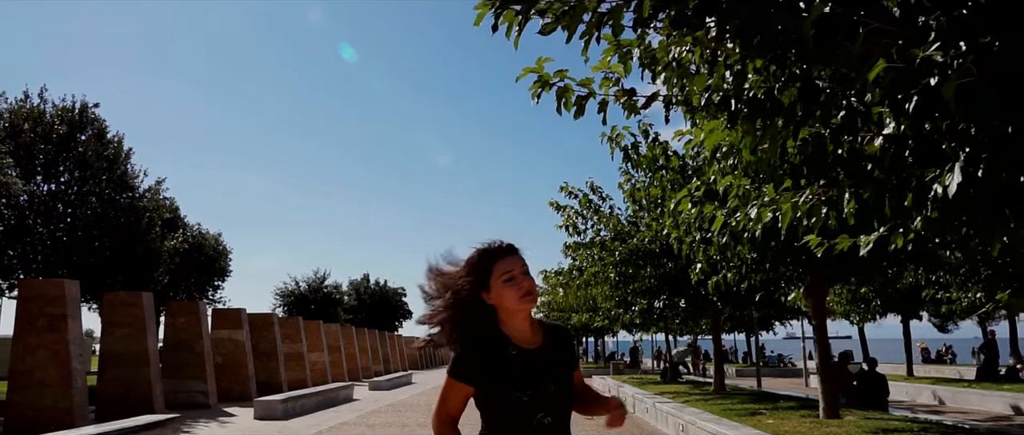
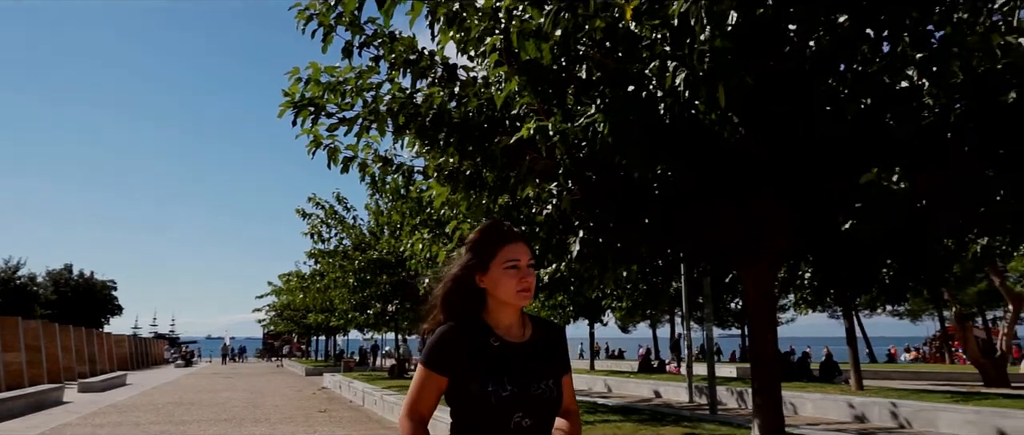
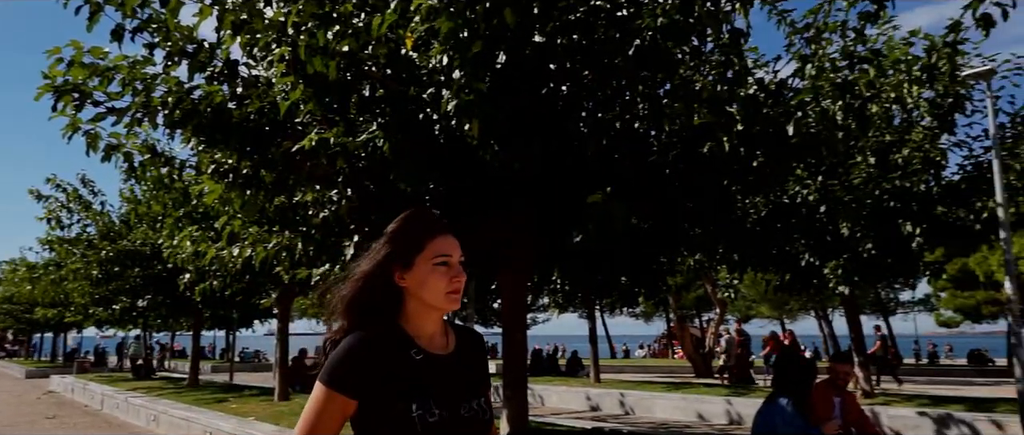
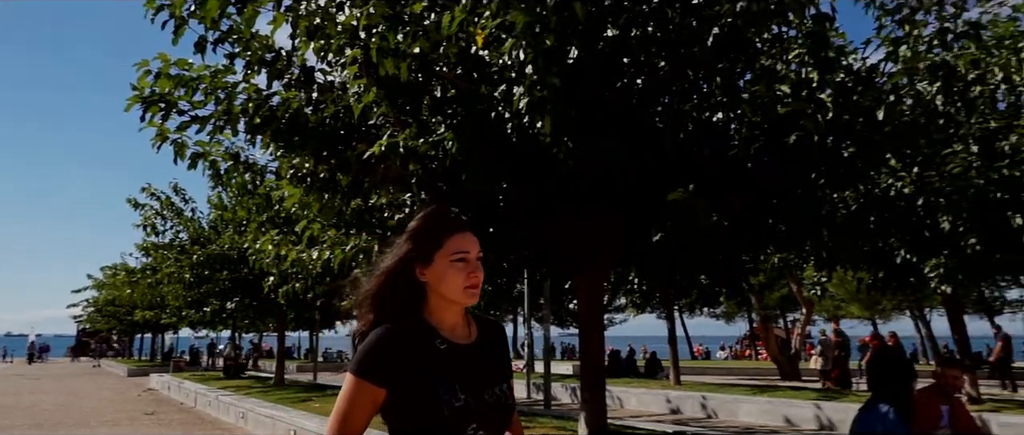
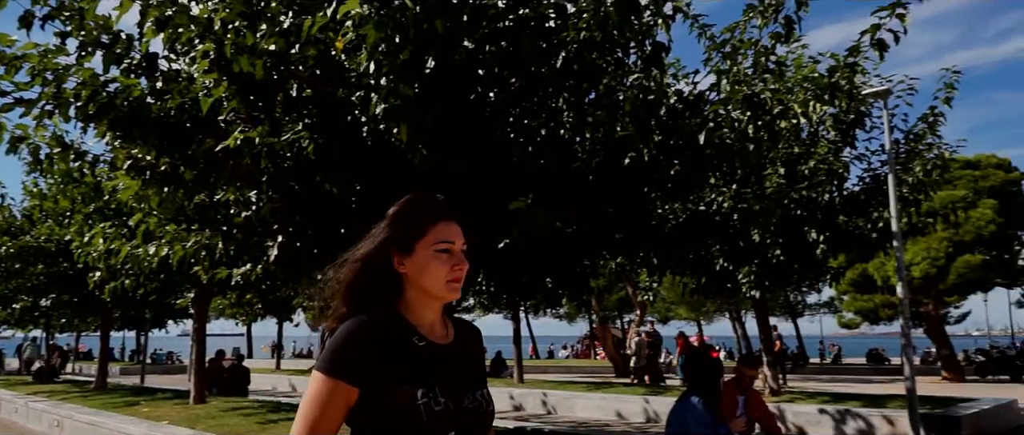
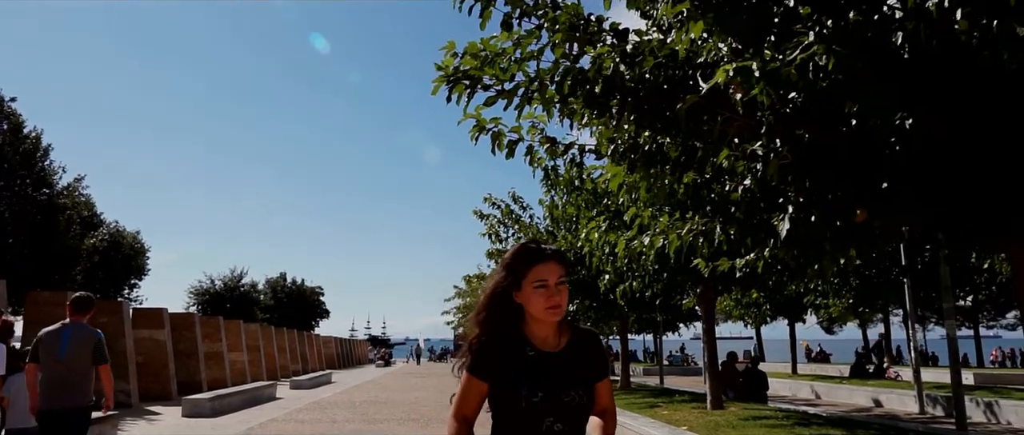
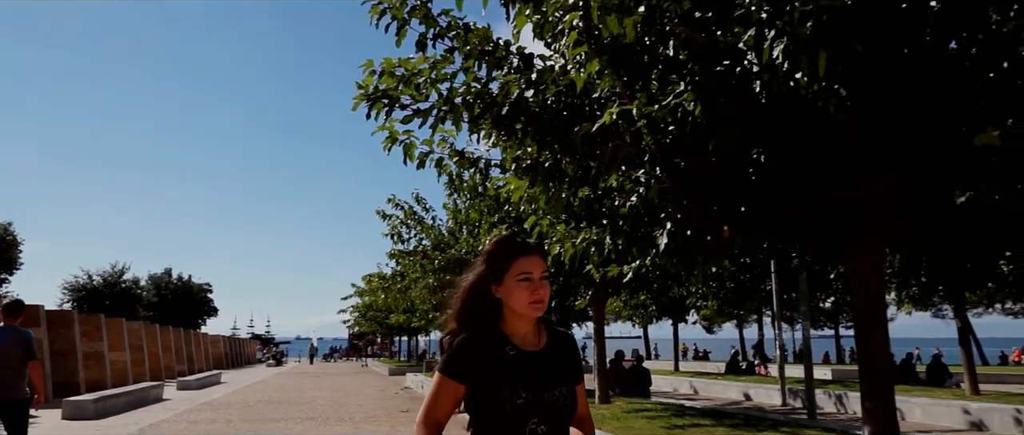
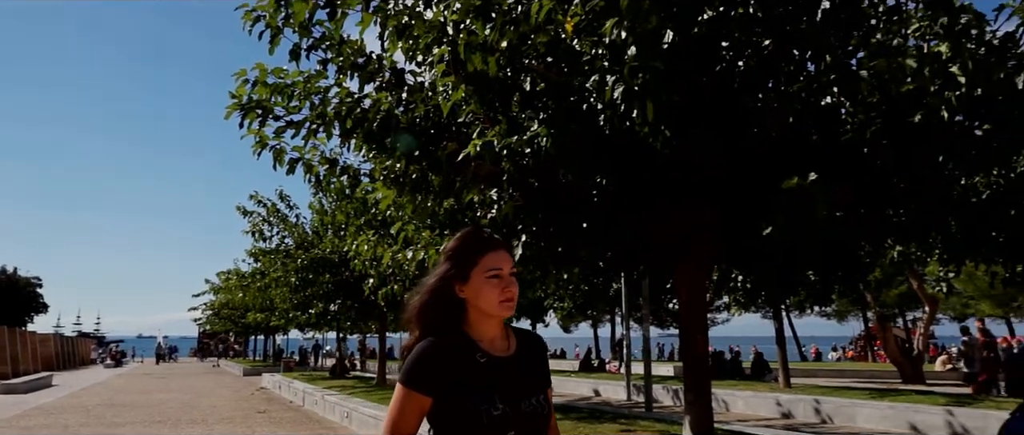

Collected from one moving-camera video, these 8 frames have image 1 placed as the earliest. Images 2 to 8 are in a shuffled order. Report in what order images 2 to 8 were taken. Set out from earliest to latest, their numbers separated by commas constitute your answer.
6, 7, 2, 8, 4, 3, 5
